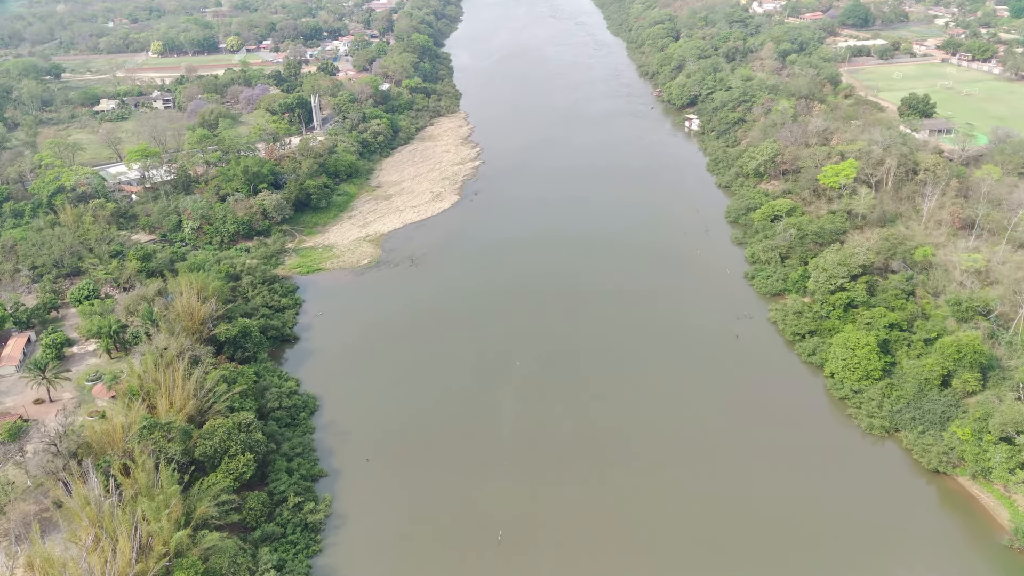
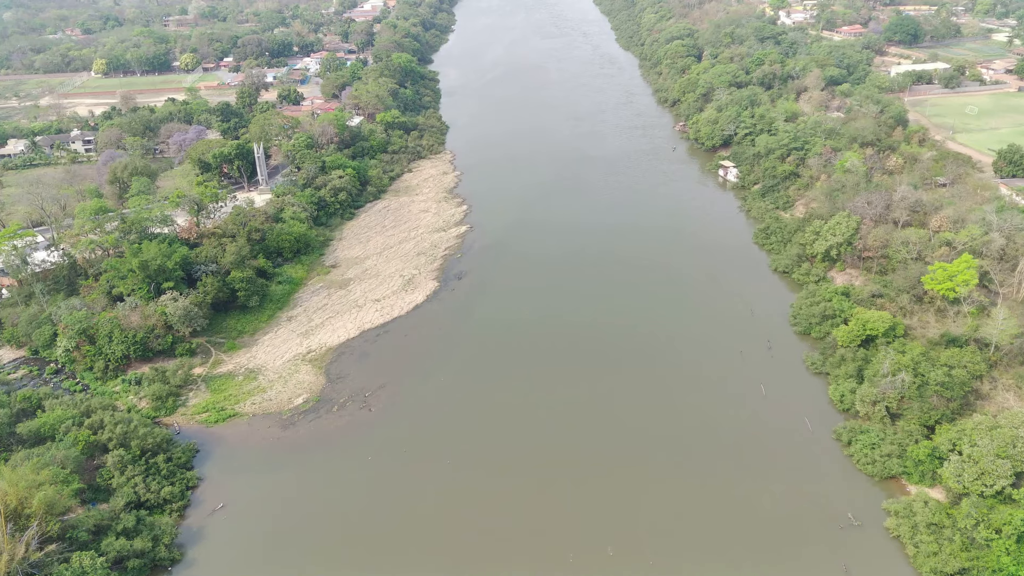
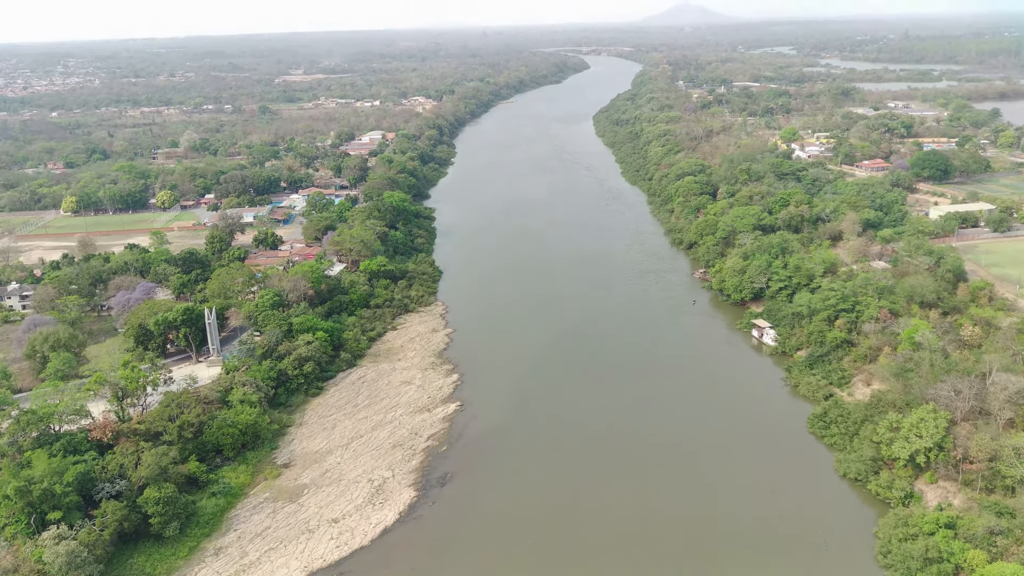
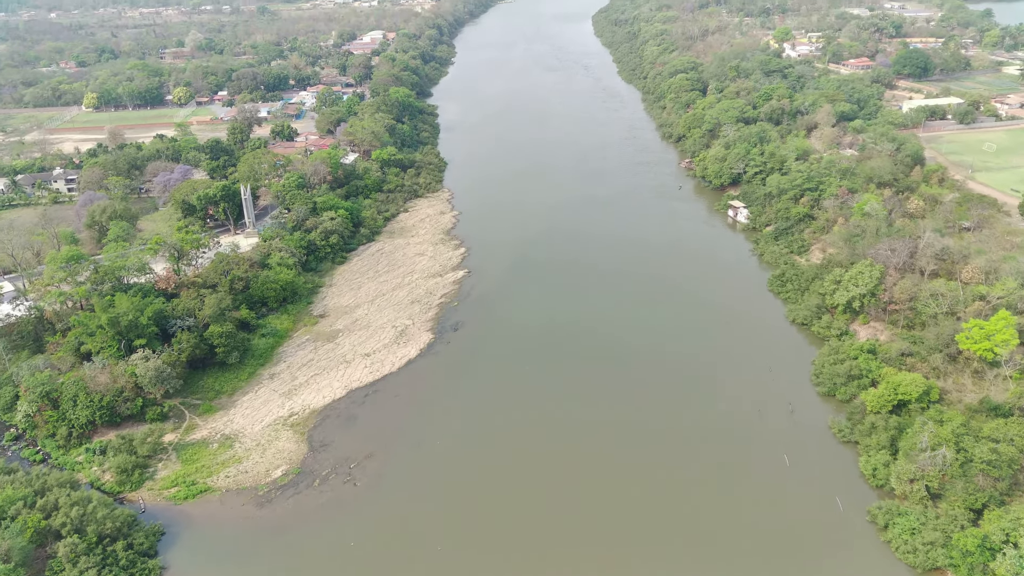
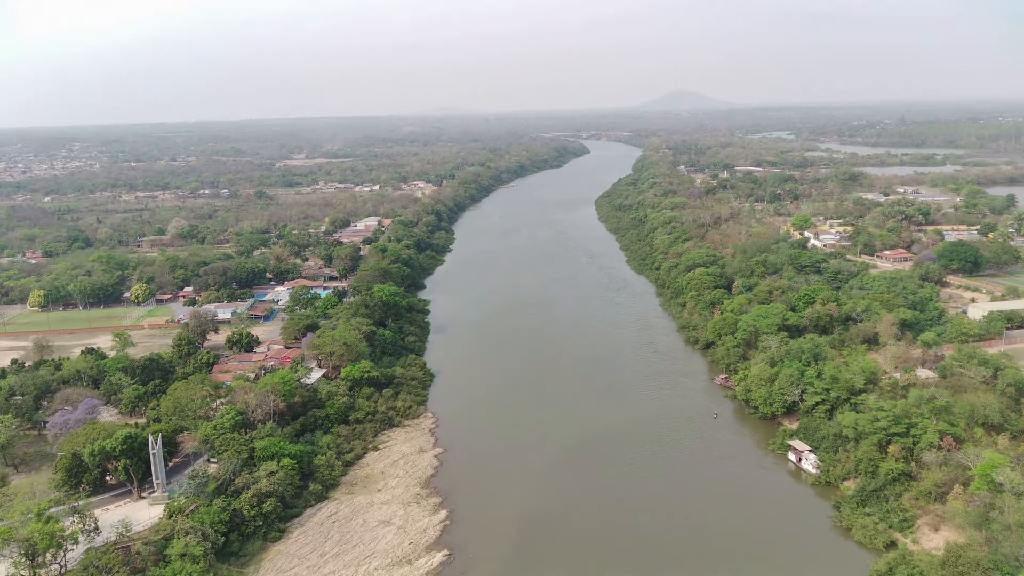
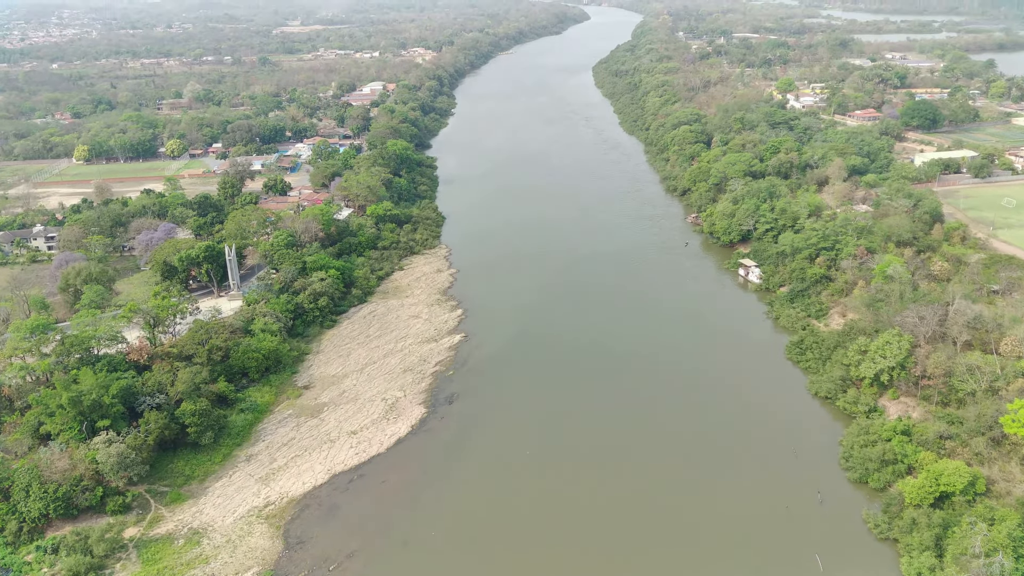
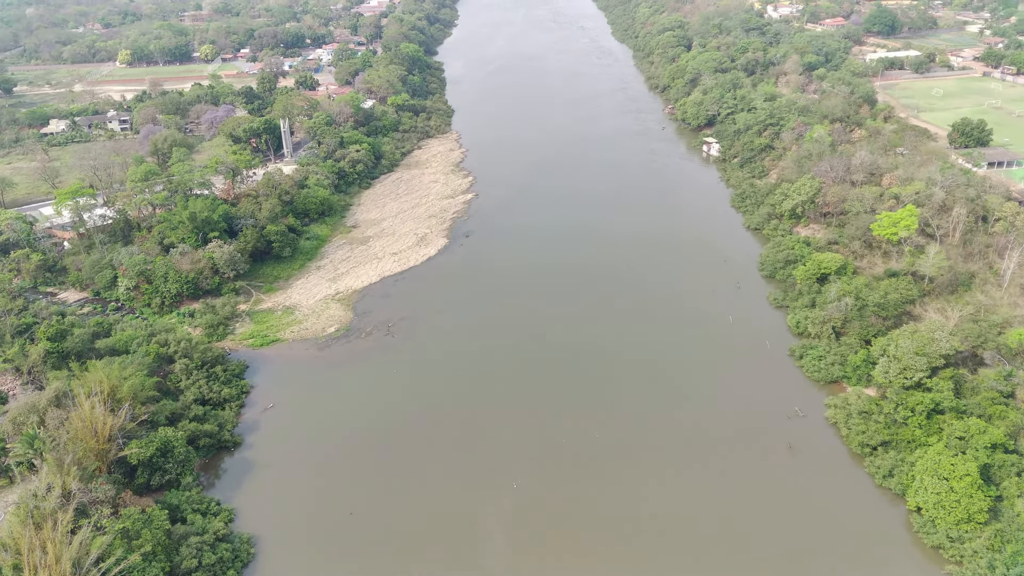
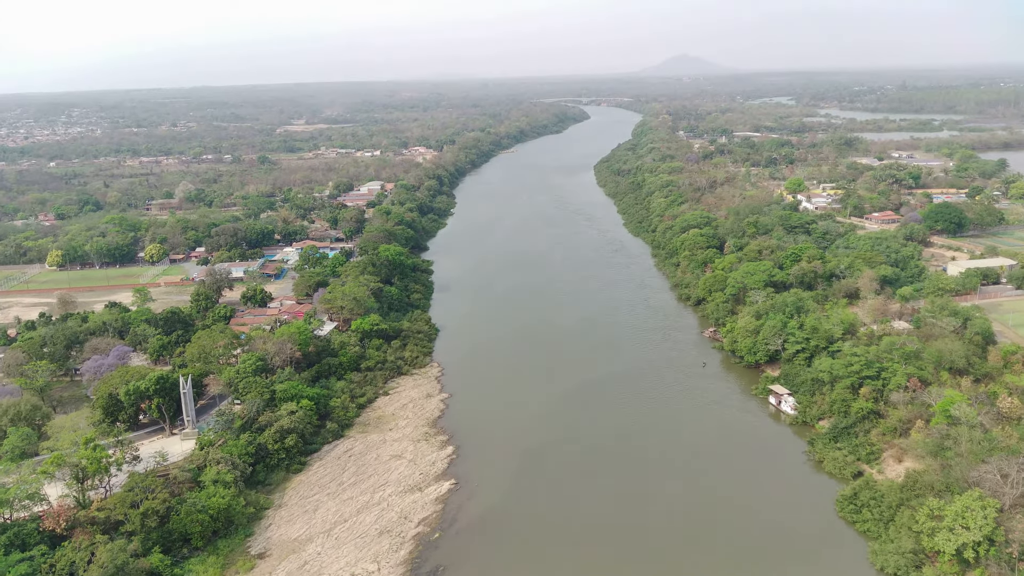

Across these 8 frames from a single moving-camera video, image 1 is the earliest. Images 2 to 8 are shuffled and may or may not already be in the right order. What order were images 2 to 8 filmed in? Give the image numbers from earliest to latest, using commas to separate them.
7, 2, 4, 6, 3, 8, 5
